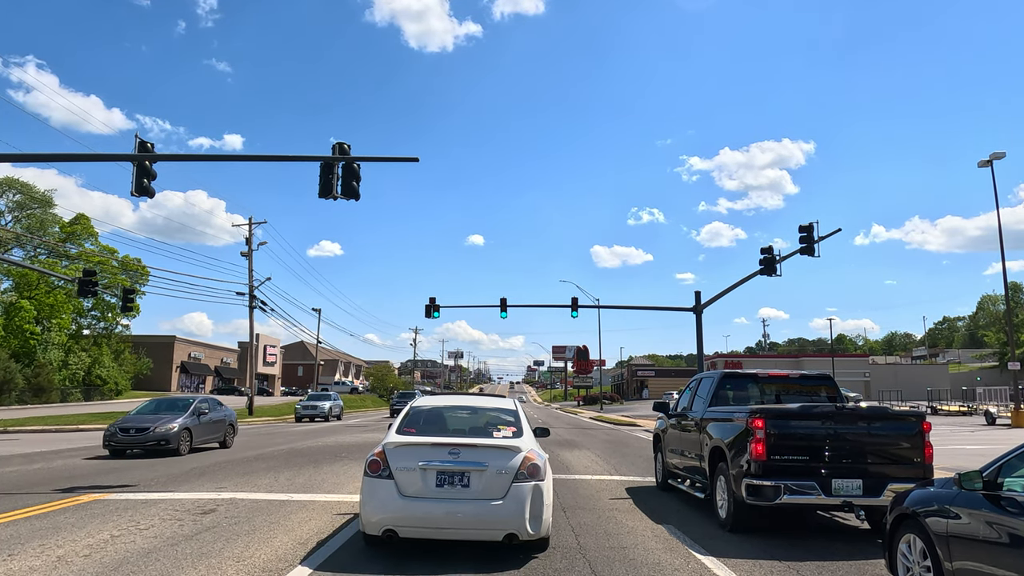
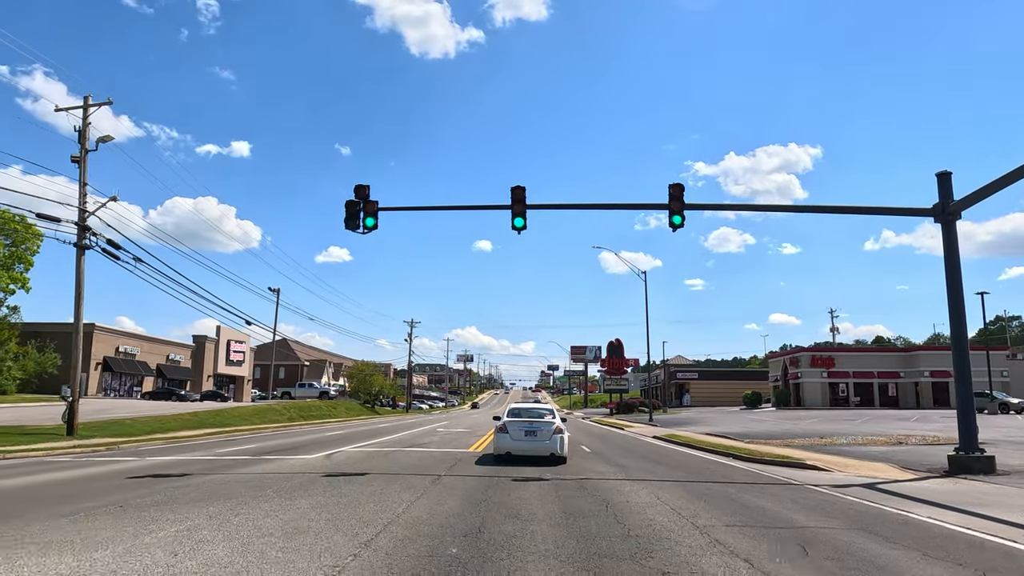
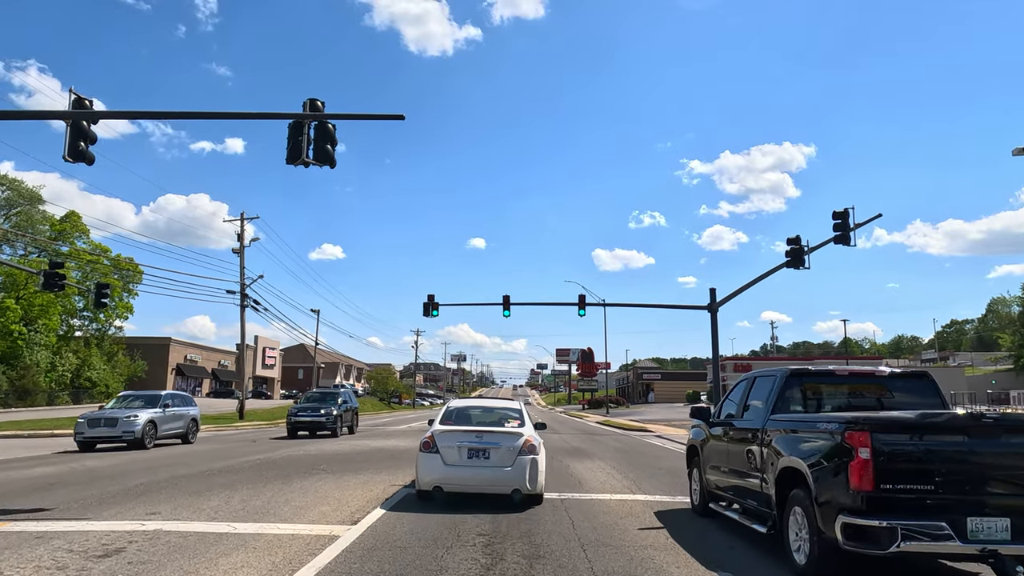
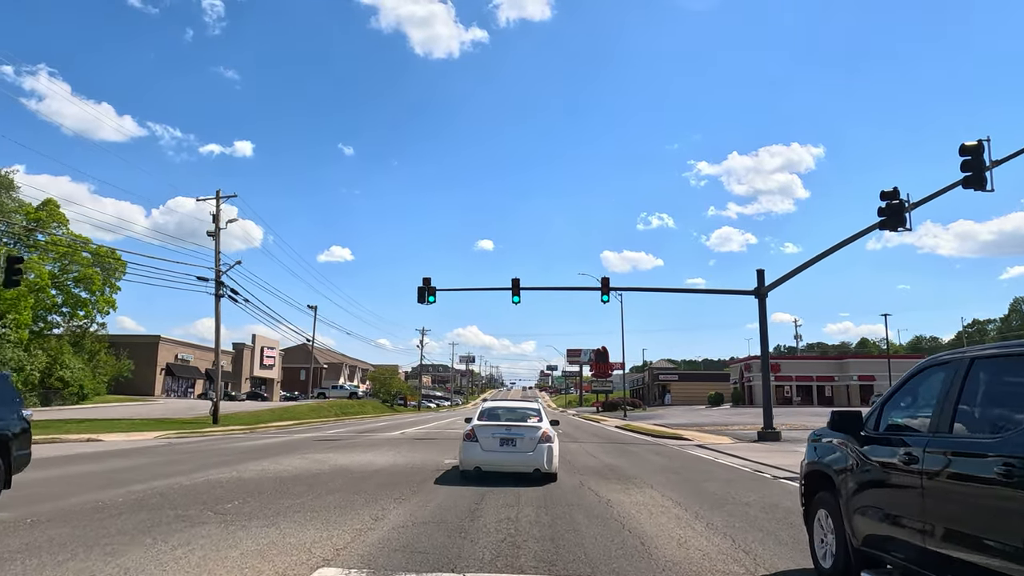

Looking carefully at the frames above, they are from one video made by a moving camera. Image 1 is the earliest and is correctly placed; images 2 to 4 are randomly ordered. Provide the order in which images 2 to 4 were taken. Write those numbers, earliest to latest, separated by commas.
3, 4, 2
